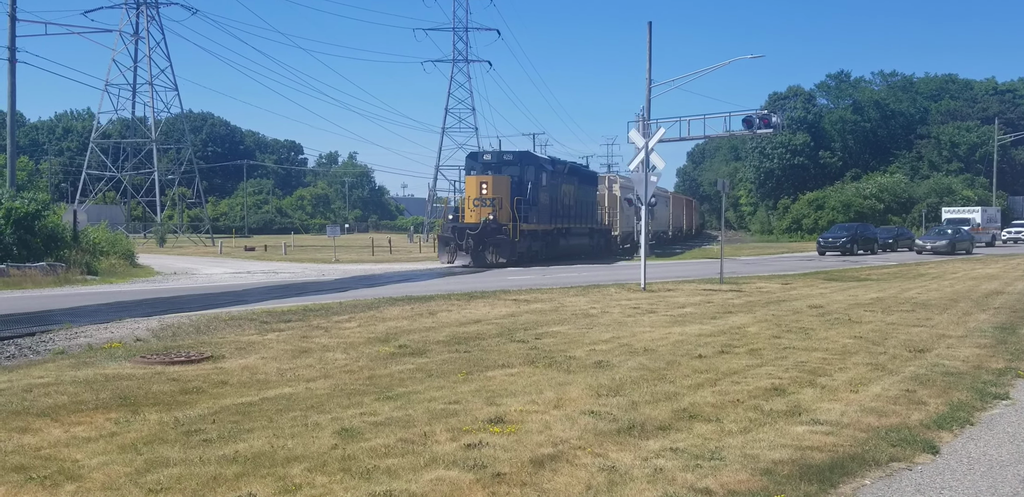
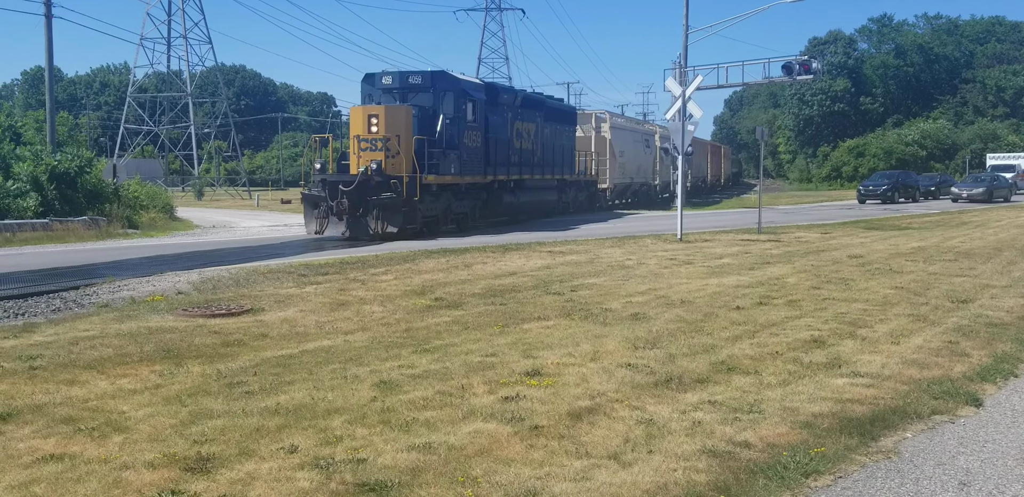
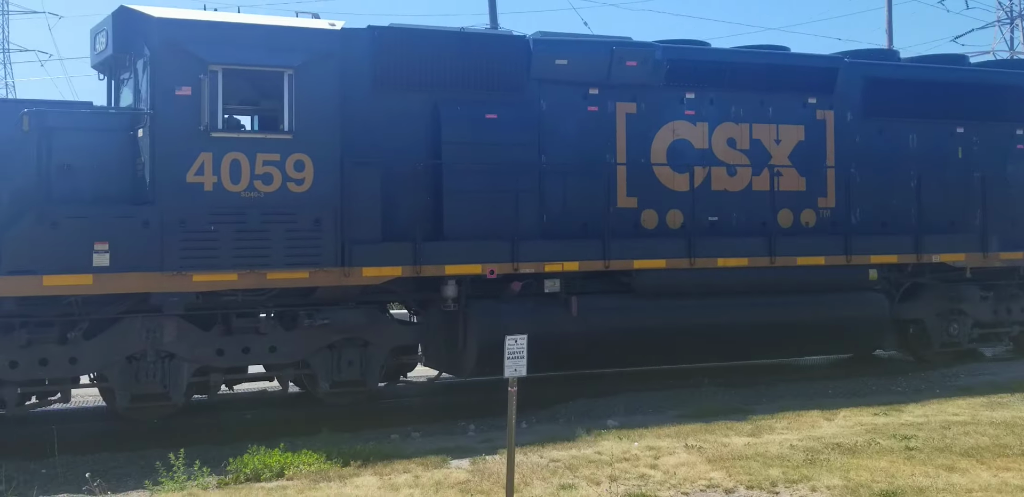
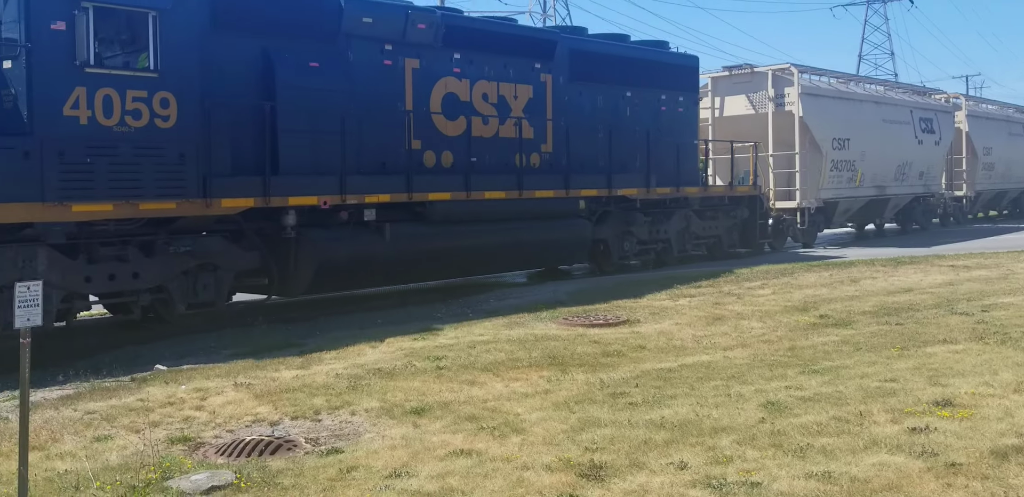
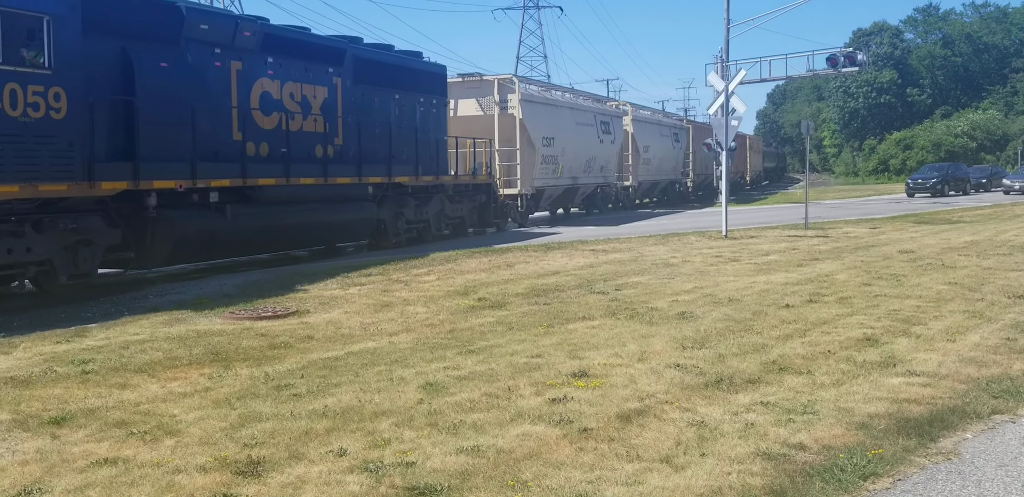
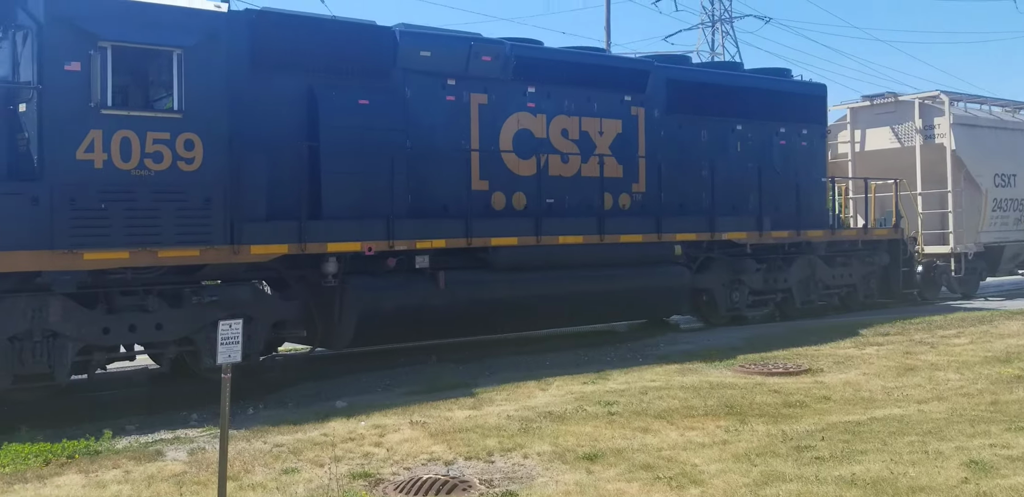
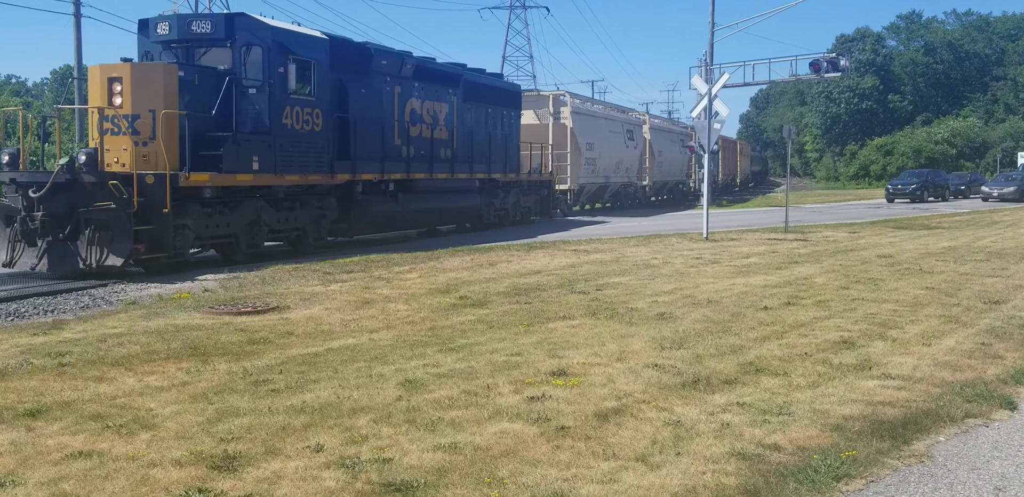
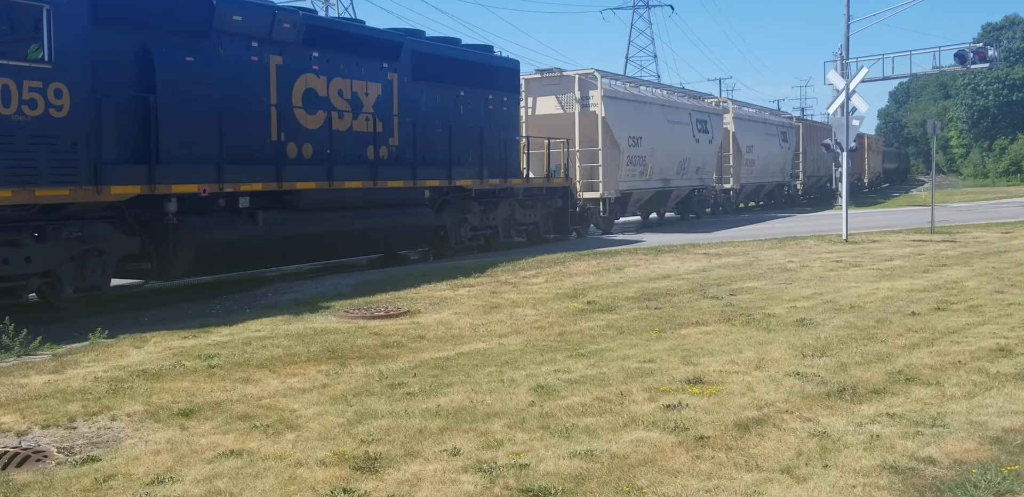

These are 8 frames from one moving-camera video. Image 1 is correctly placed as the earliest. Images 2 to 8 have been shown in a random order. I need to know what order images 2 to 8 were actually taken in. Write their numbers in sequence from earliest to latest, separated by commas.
2, 7, 5, 8, 4, 6, 3
